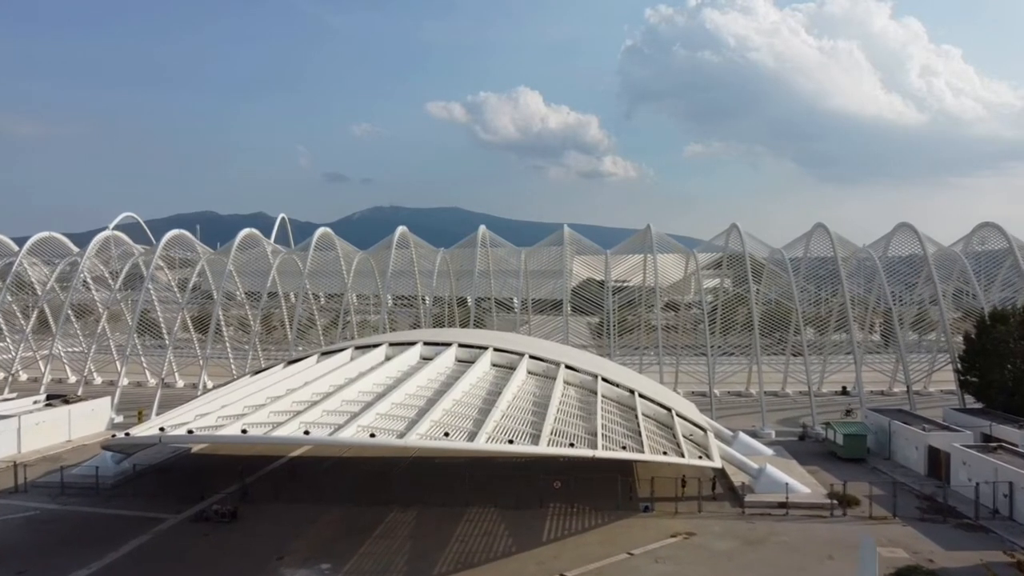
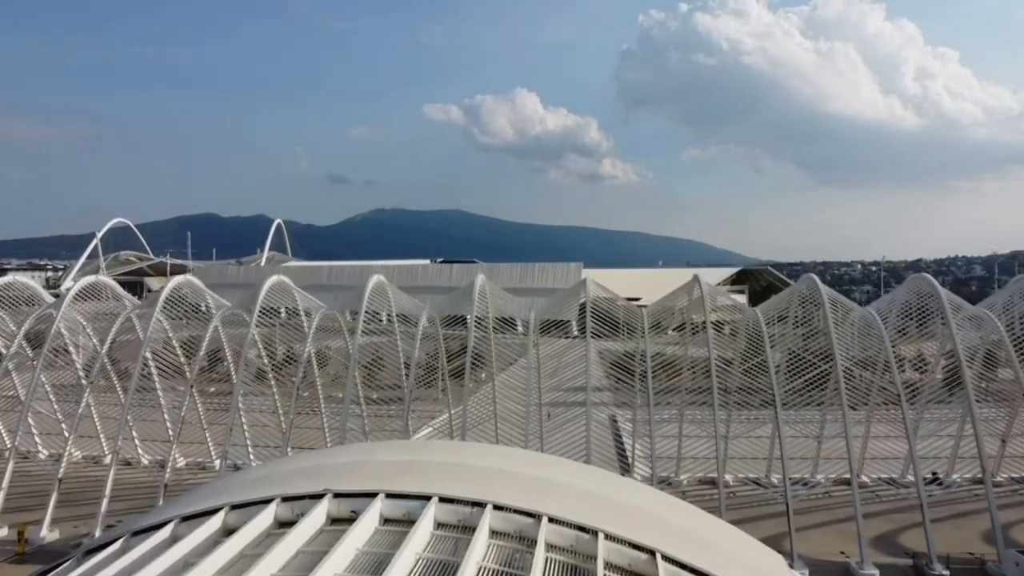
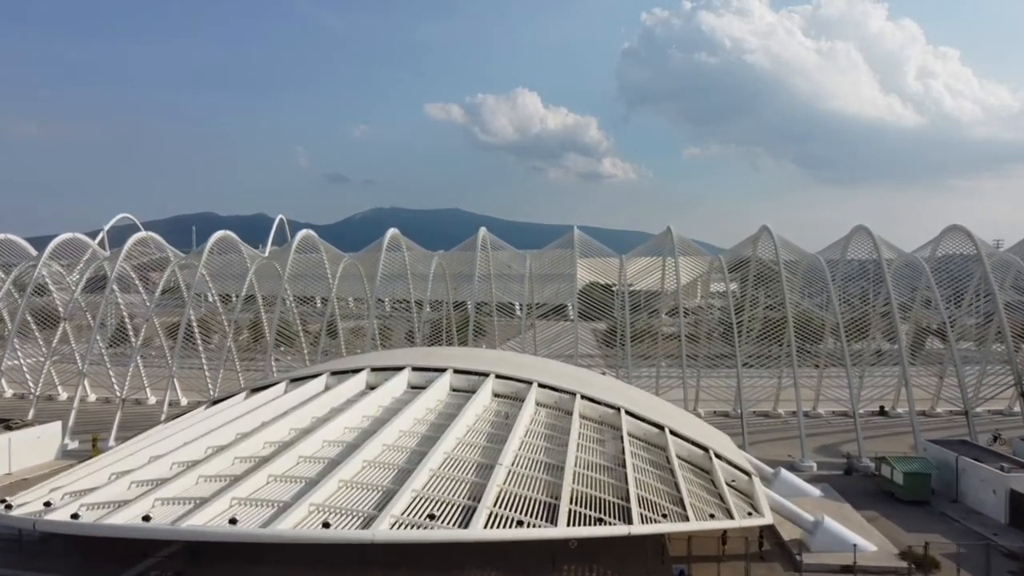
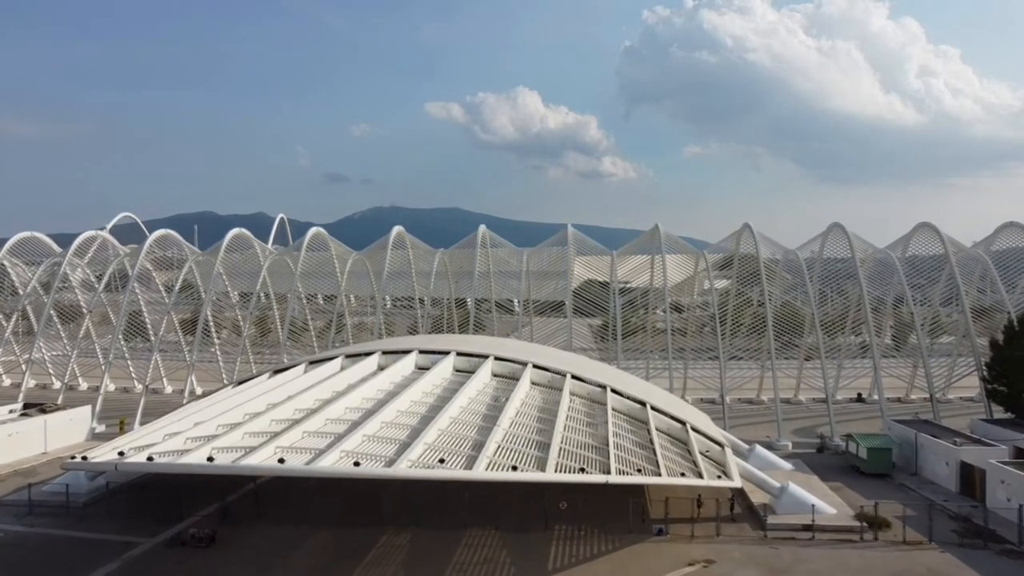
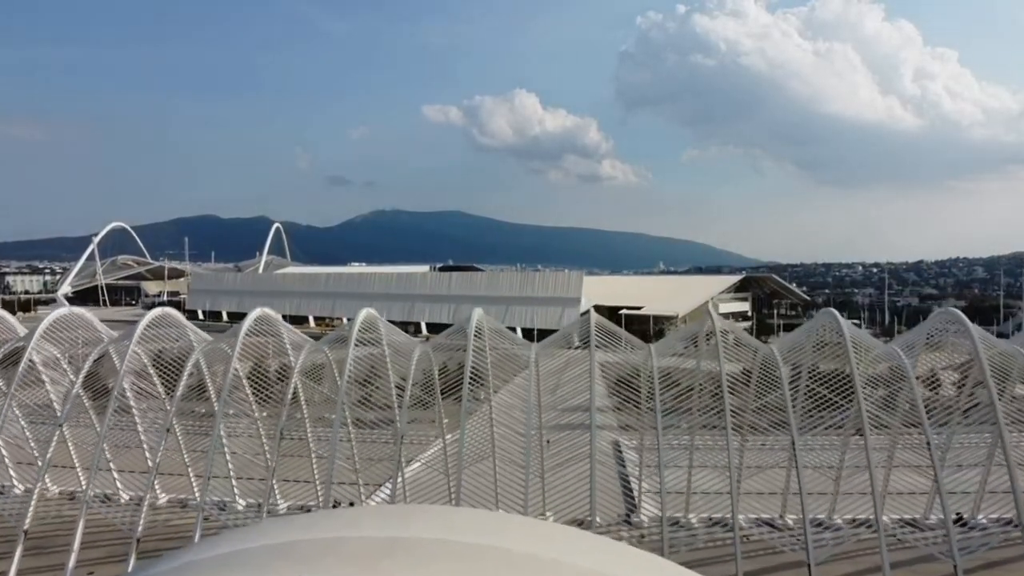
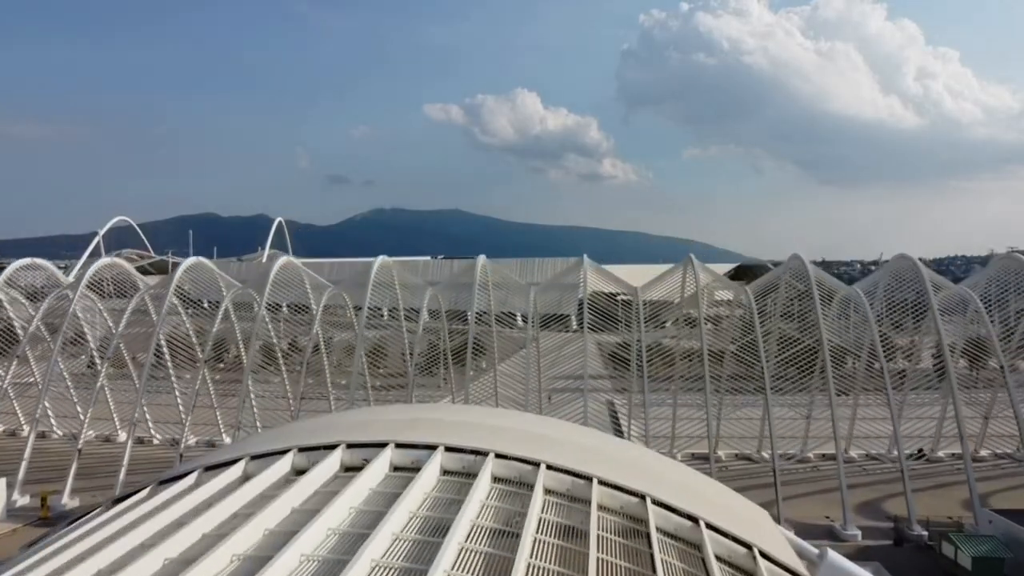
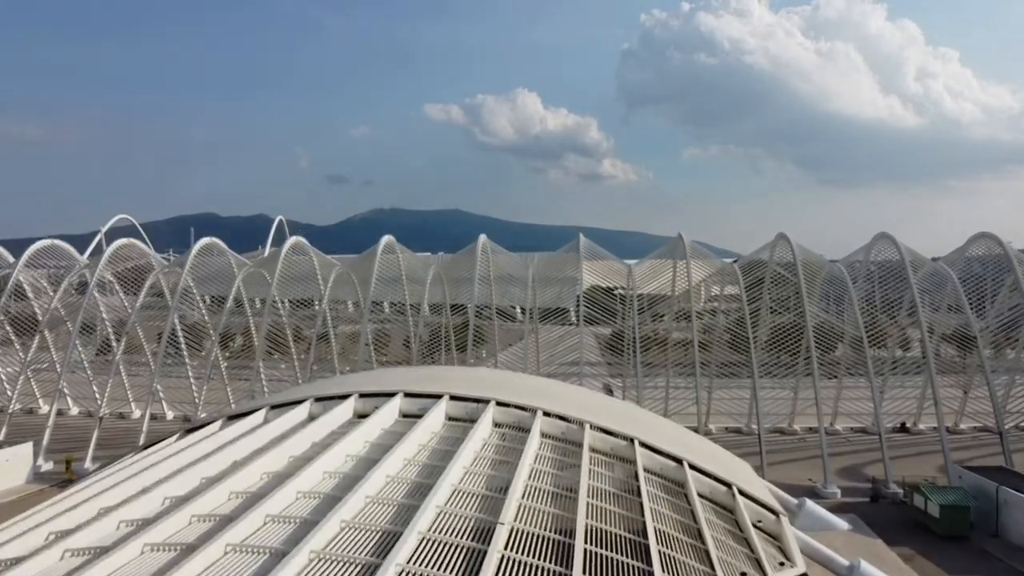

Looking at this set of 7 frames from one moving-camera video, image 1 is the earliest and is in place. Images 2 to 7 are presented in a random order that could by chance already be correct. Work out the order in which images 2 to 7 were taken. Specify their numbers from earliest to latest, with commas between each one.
4, 3, 7, 6, 2, 5
